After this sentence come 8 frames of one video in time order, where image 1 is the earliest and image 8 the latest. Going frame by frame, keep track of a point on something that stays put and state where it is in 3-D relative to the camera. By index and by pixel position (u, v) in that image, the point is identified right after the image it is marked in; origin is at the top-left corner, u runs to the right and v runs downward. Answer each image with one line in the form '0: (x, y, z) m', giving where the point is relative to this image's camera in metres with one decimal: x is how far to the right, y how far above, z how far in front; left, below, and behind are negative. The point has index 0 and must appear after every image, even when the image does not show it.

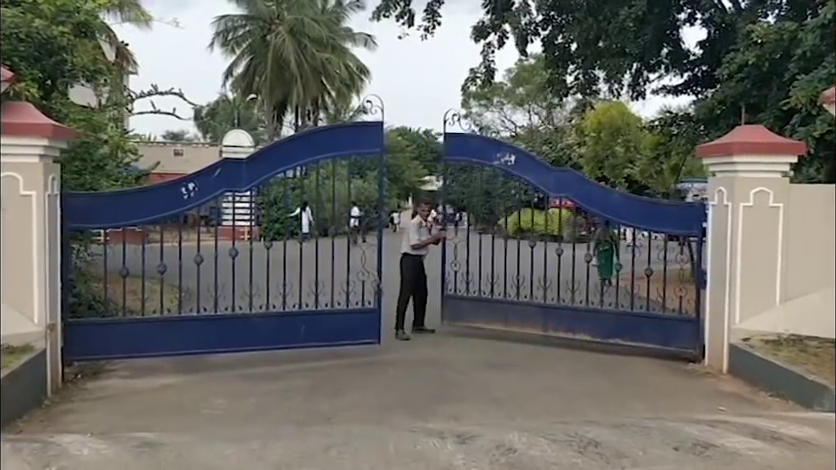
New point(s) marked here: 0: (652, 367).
0: (+2.4, -1.3, +8.4) m
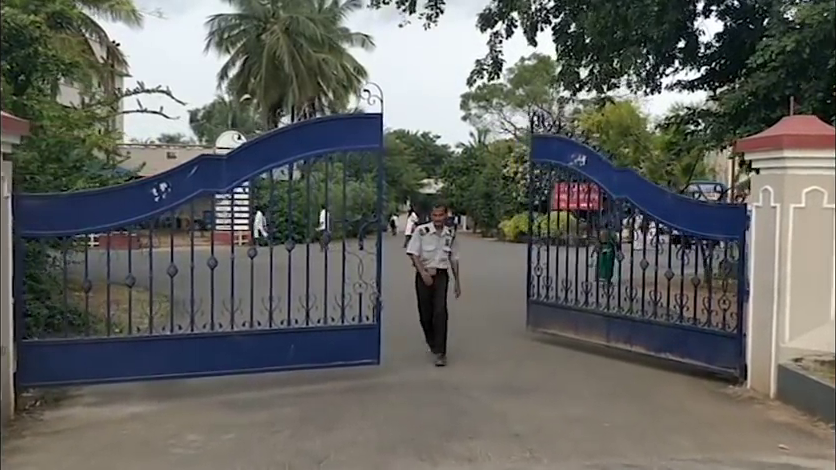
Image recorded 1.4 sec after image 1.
0: (+2.4, -1.4, +7.4) m
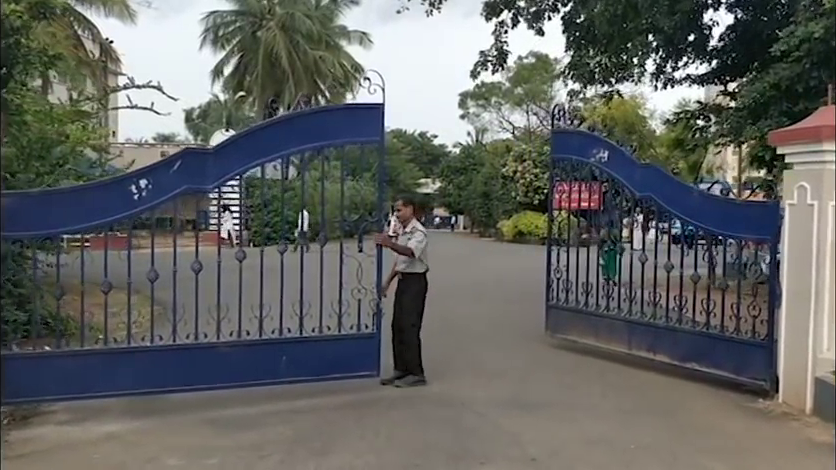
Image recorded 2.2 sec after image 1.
0: (+2.5, -1.4, +6.8) m
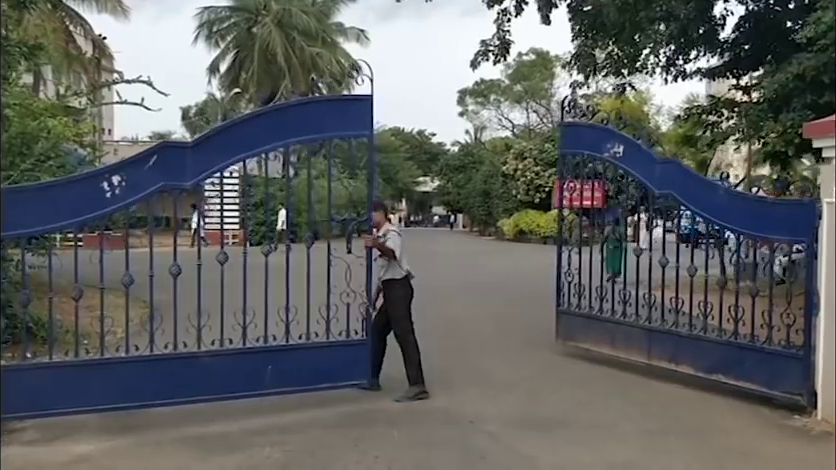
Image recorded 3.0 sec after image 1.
0: (+2.5, -1.4, +6.3) m
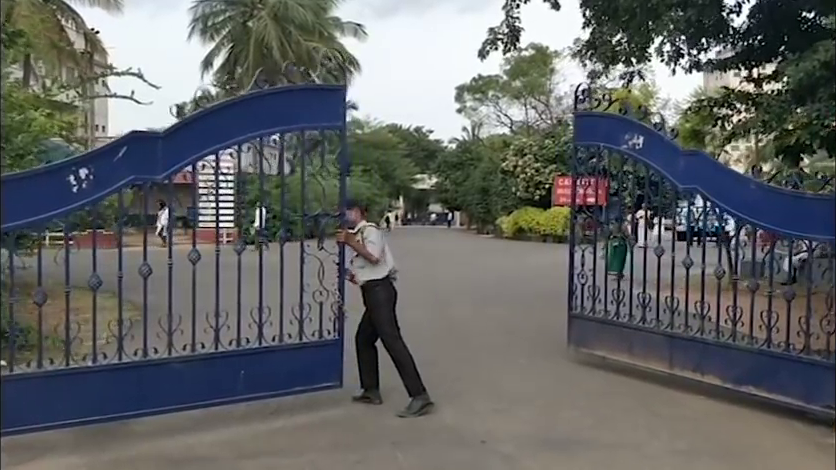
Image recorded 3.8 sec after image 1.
0: (+2.5, -1.4, +5.7) m
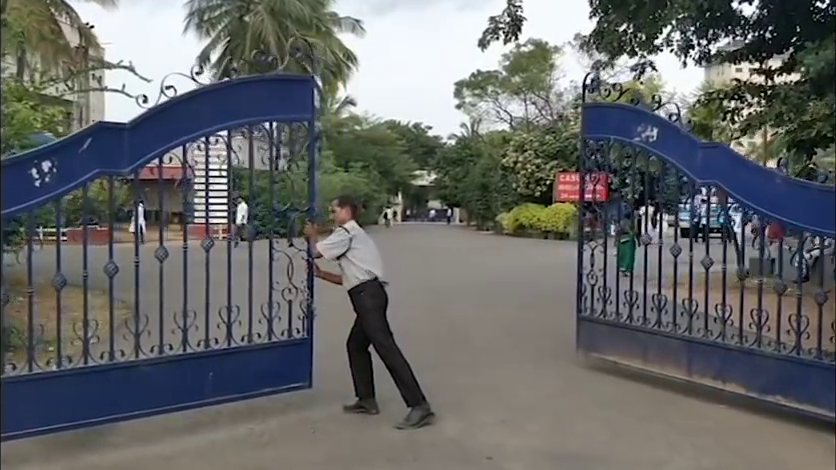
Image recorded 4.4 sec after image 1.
0: (+2.5, -1.4, +5.2) m
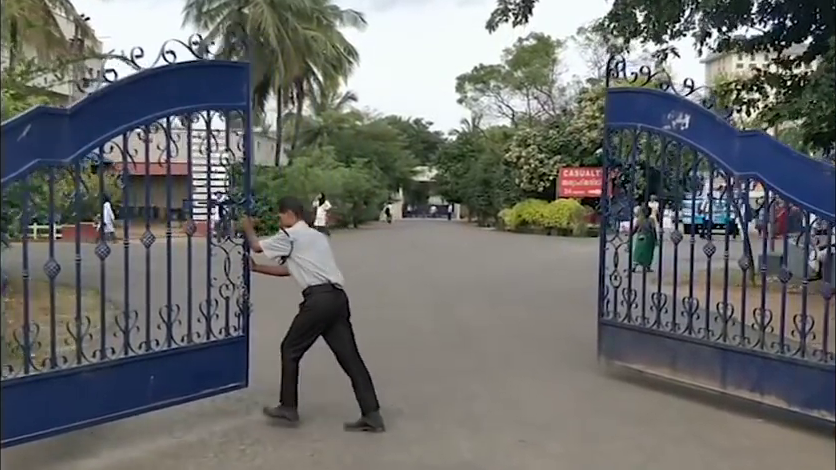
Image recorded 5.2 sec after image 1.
0: (+2.6, -1.4, +4.7) m
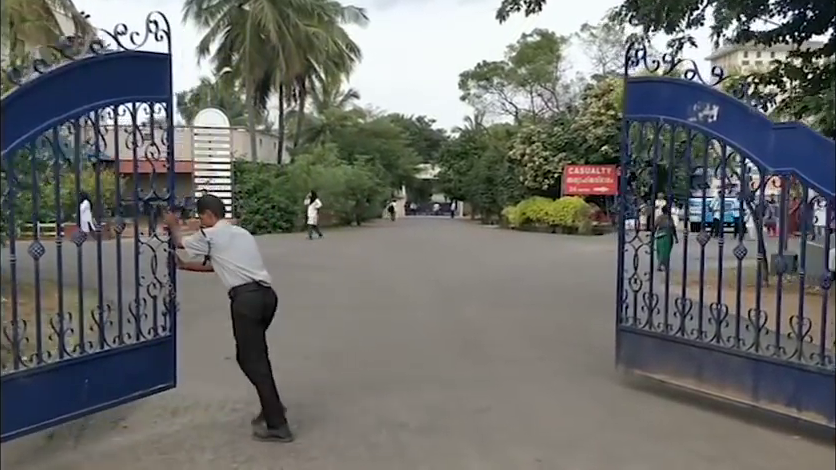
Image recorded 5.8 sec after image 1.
0: (+2.6, -1.4, +4.2) m
